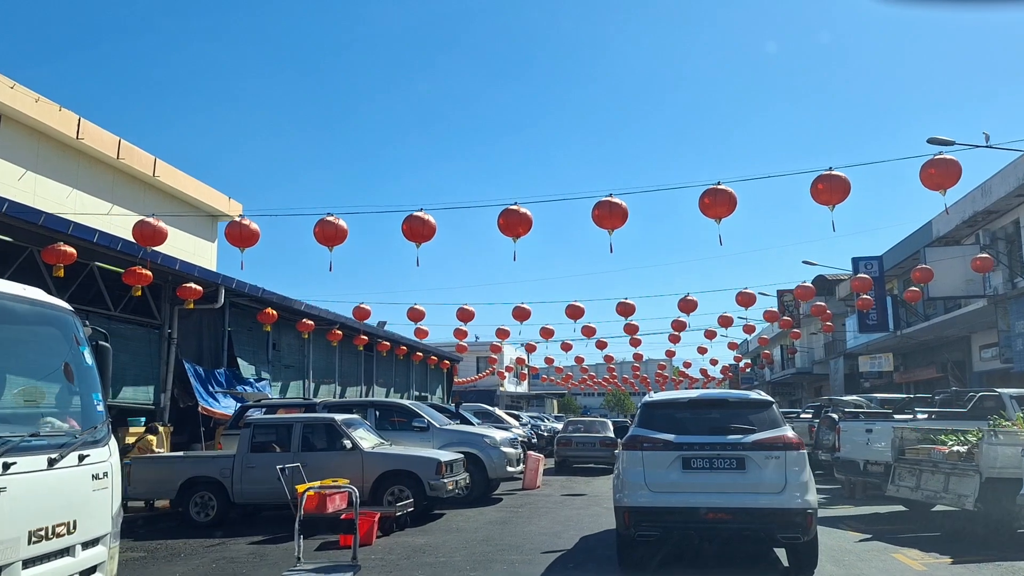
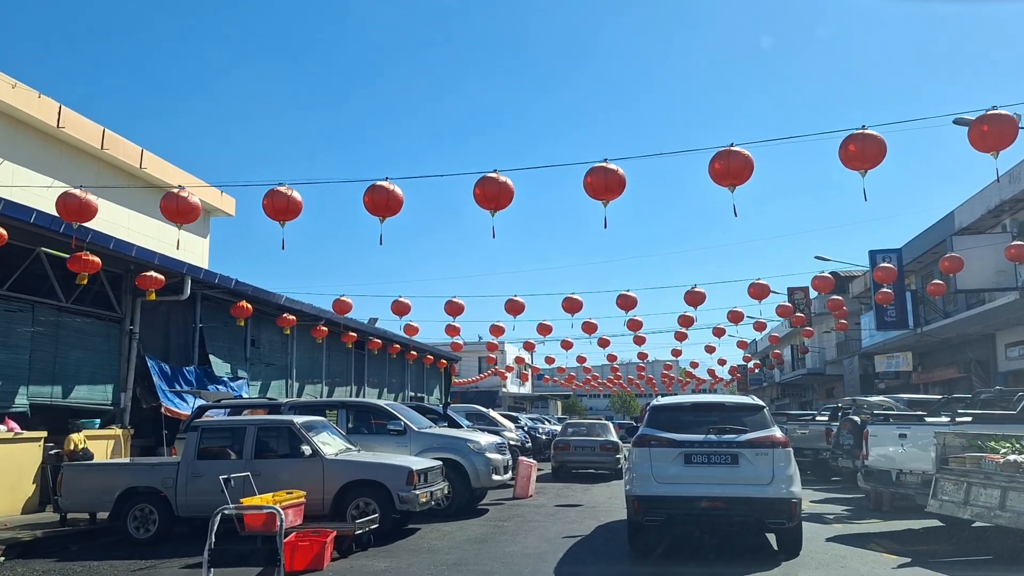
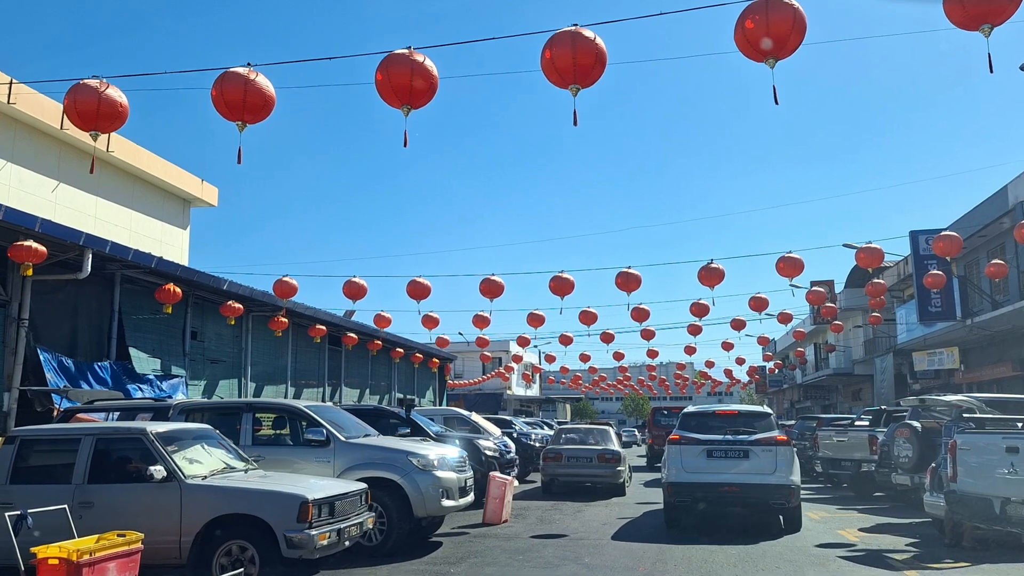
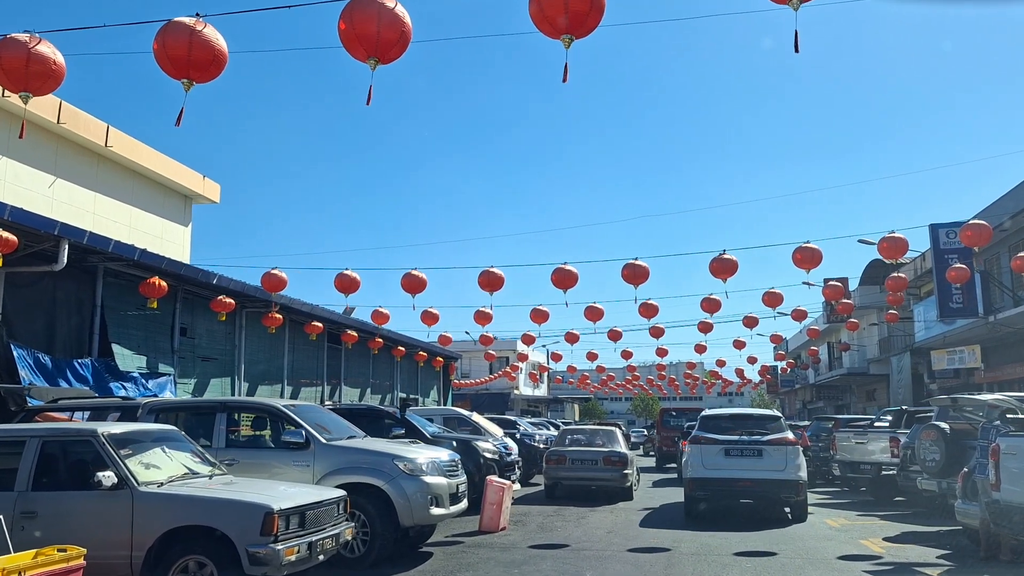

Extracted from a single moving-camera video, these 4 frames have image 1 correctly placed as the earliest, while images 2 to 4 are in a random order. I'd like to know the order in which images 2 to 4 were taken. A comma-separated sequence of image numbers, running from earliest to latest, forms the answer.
2, 3, 4
